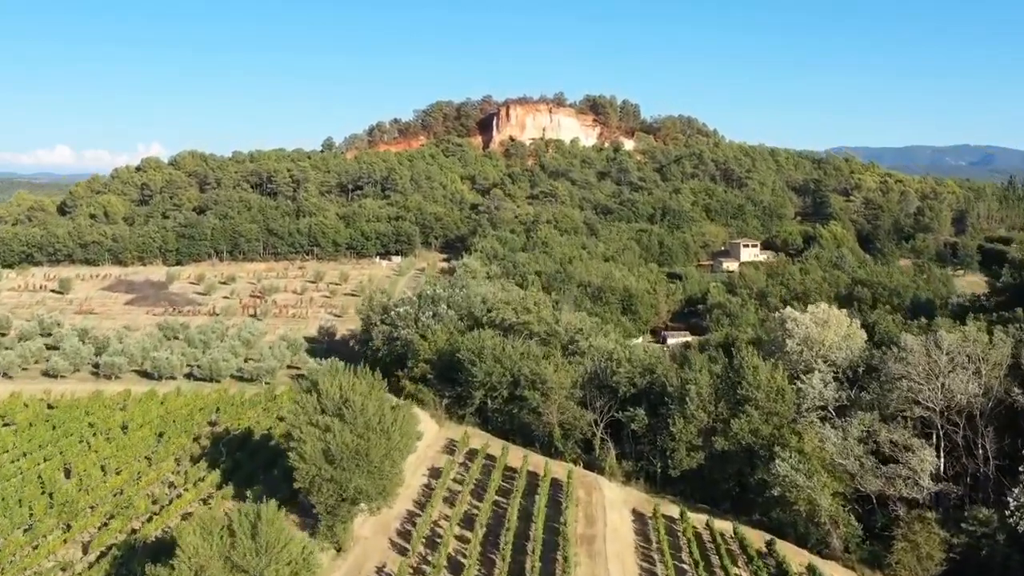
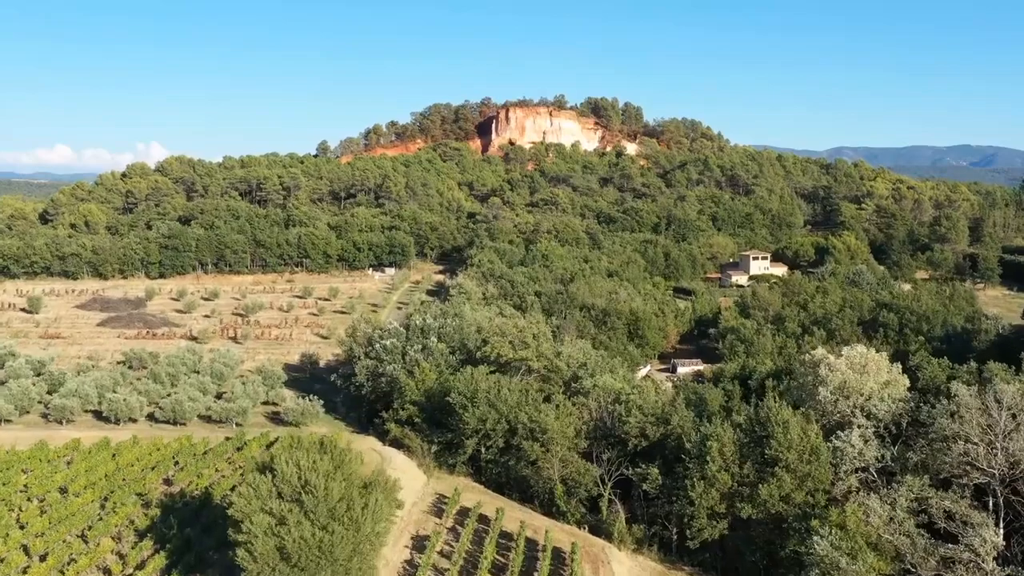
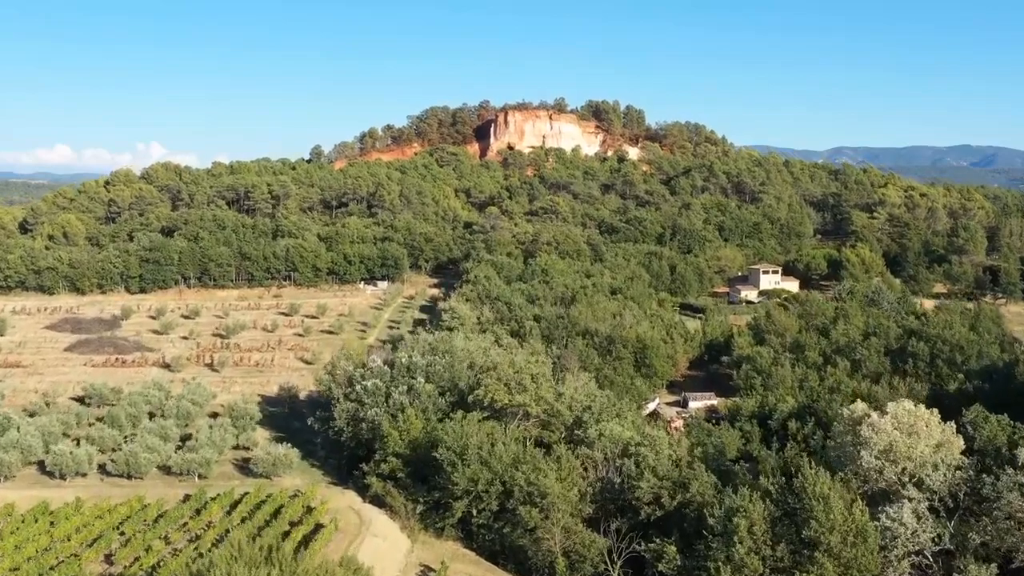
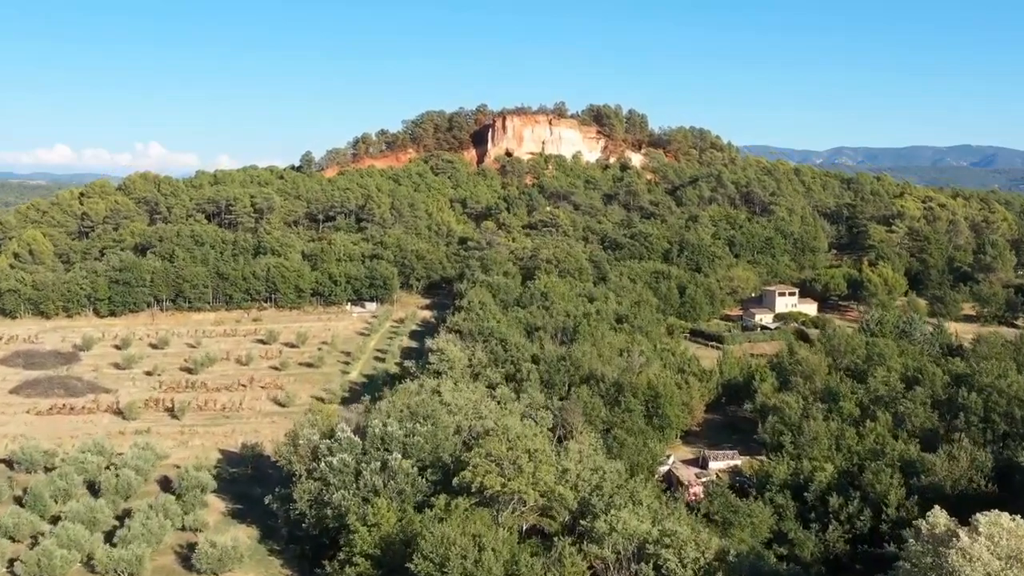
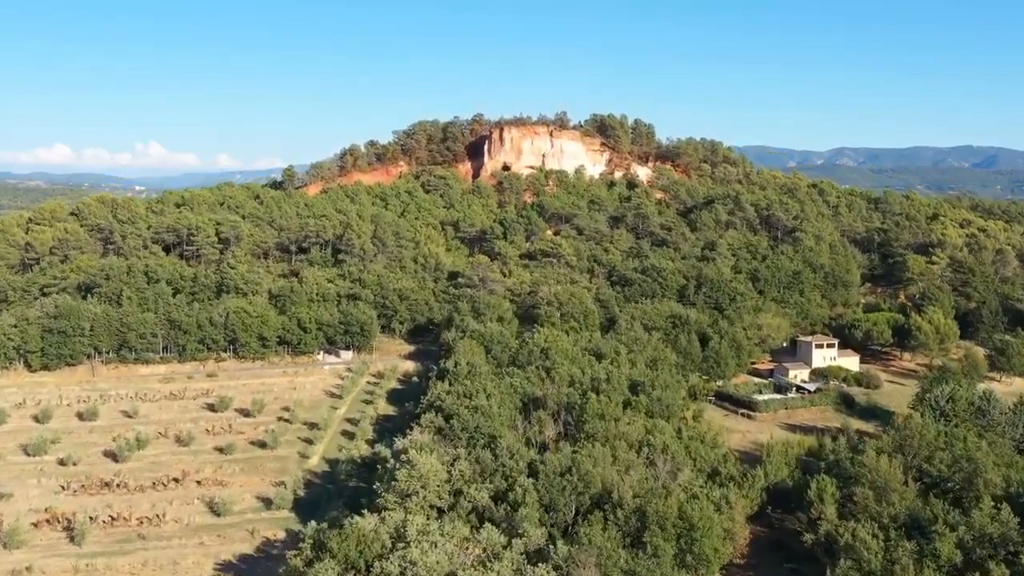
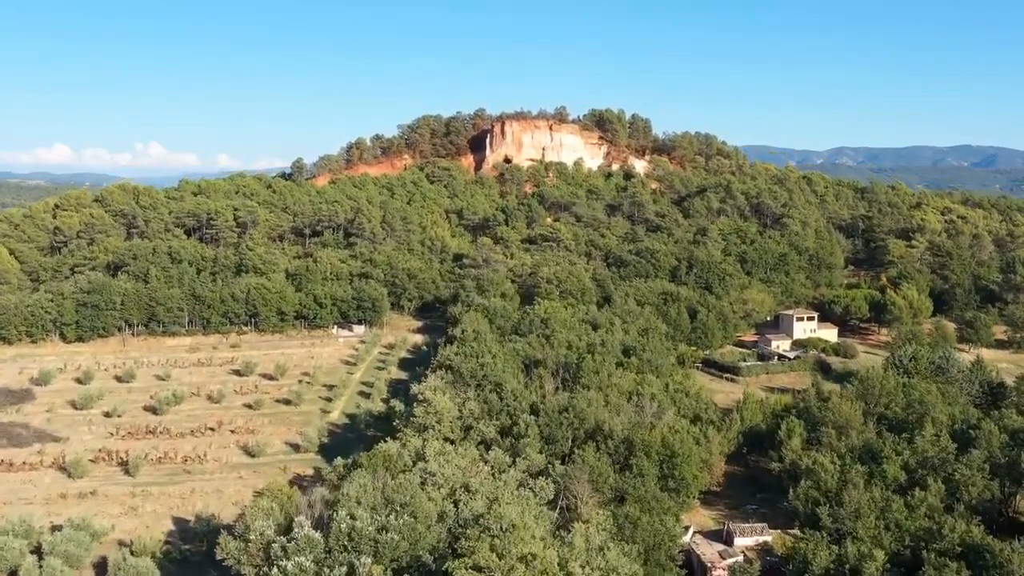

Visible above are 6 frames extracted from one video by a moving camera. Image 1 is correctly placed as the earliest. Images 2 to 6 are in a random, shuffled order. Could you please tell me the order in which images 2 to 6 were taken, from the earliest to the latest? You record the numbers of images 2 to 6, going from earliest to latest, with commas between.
2, 3, 4, 6, 5
